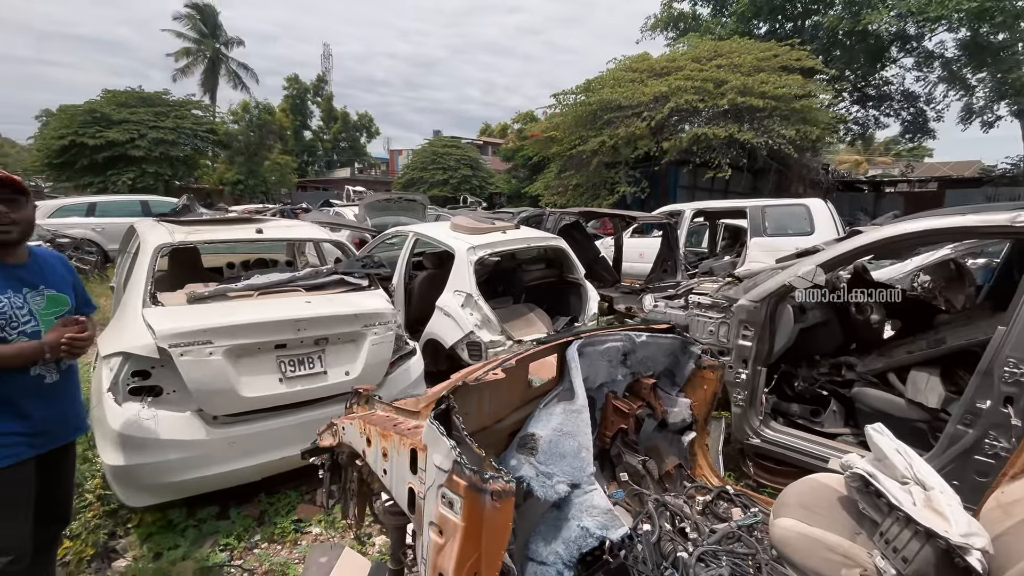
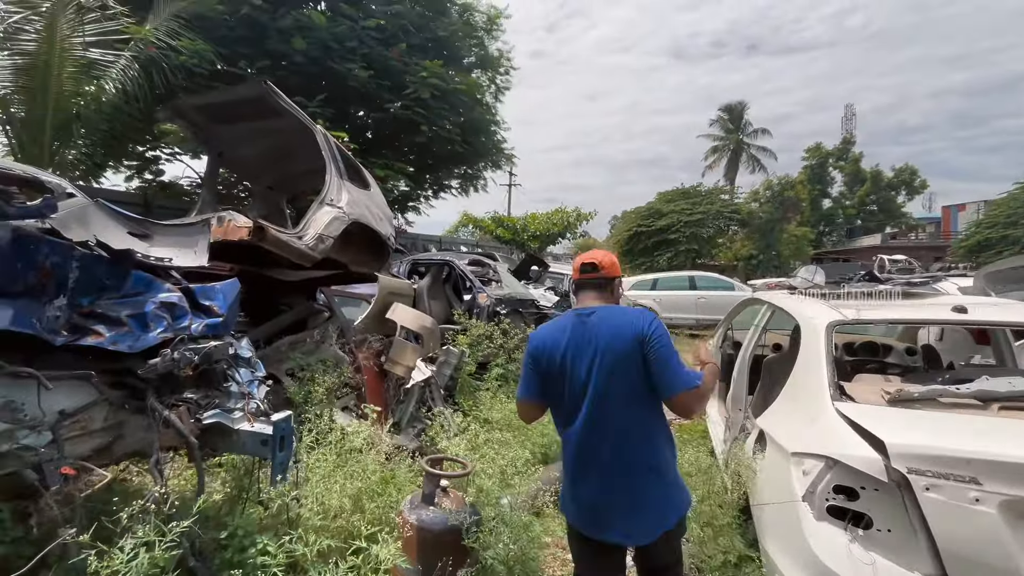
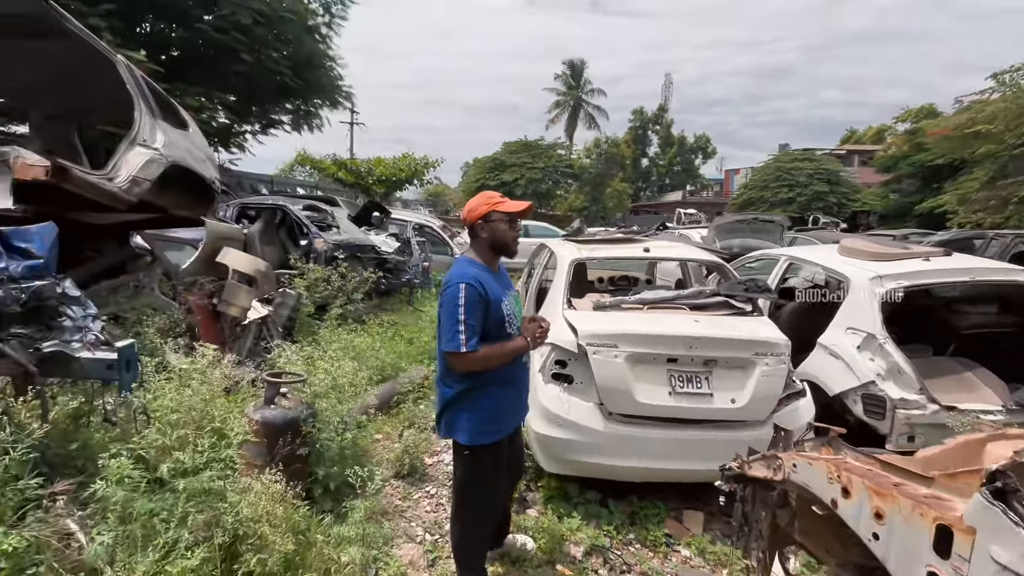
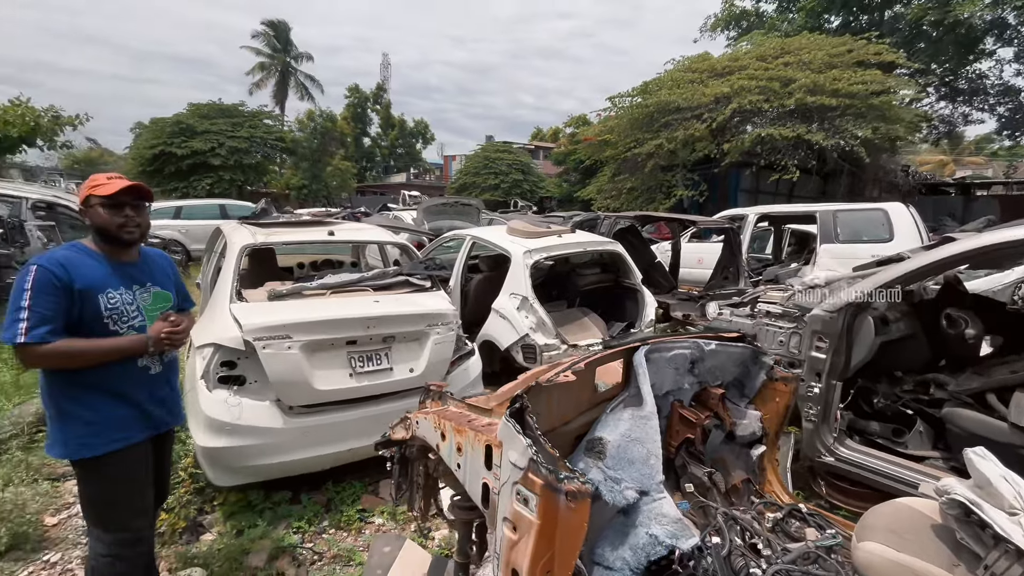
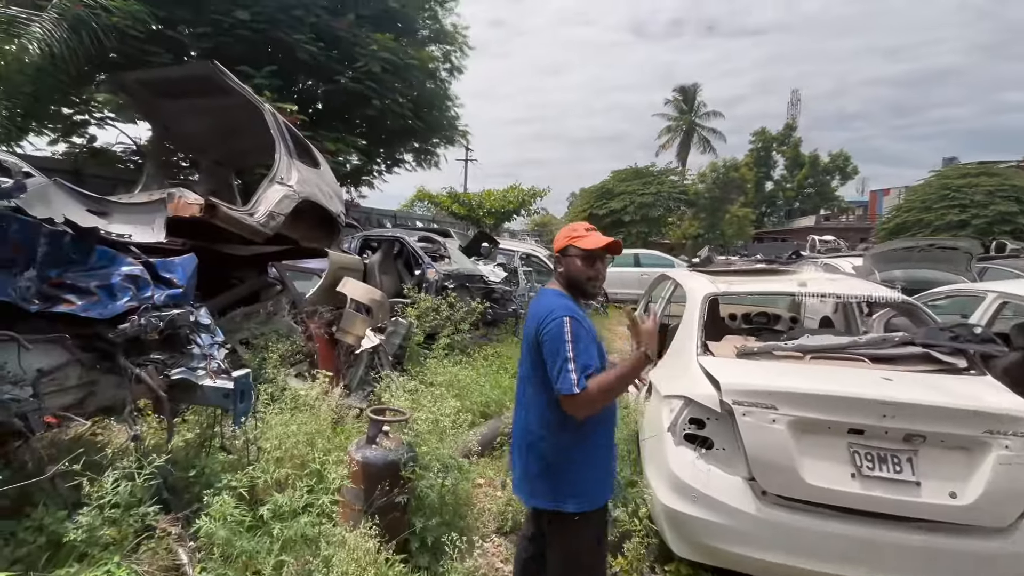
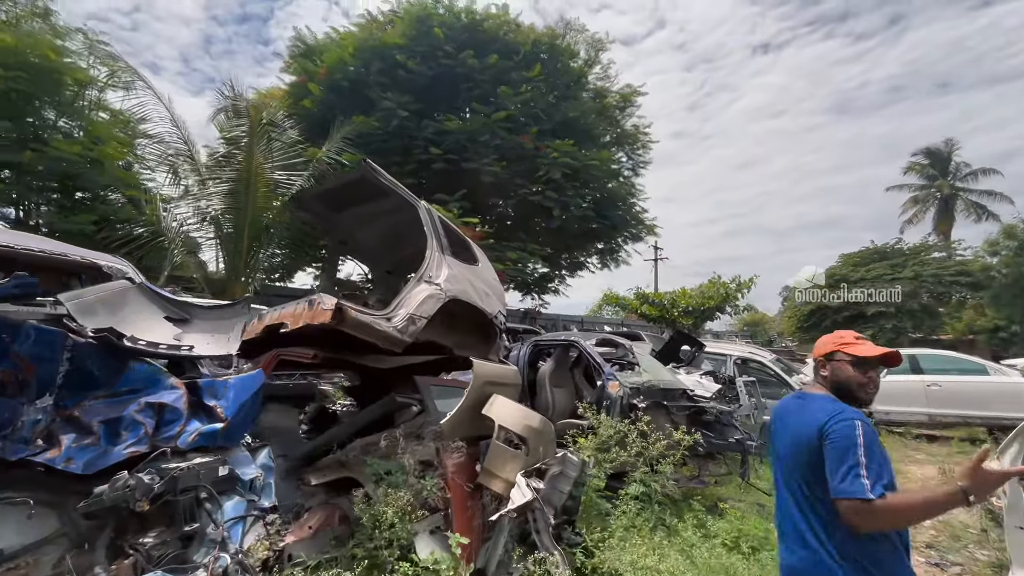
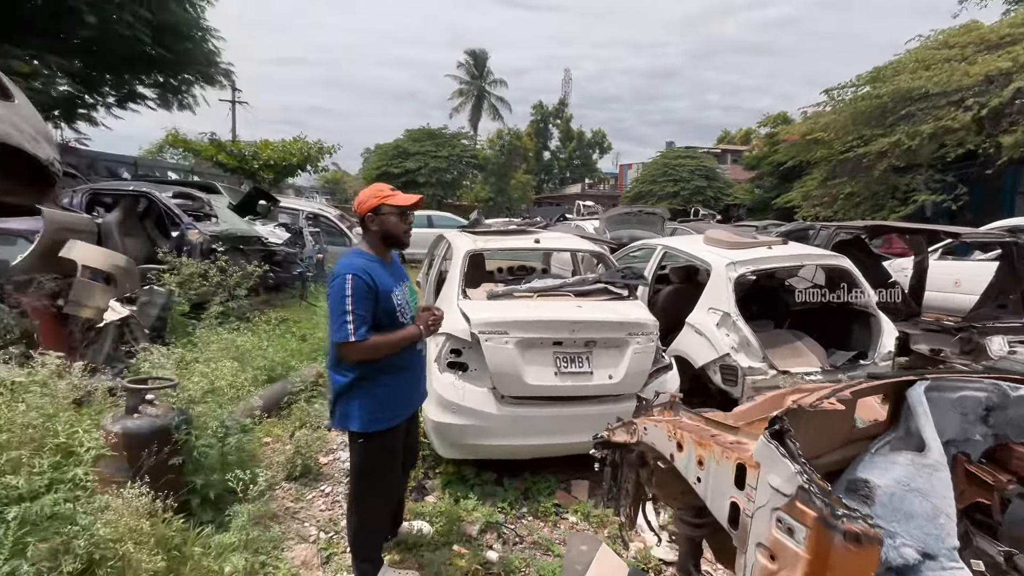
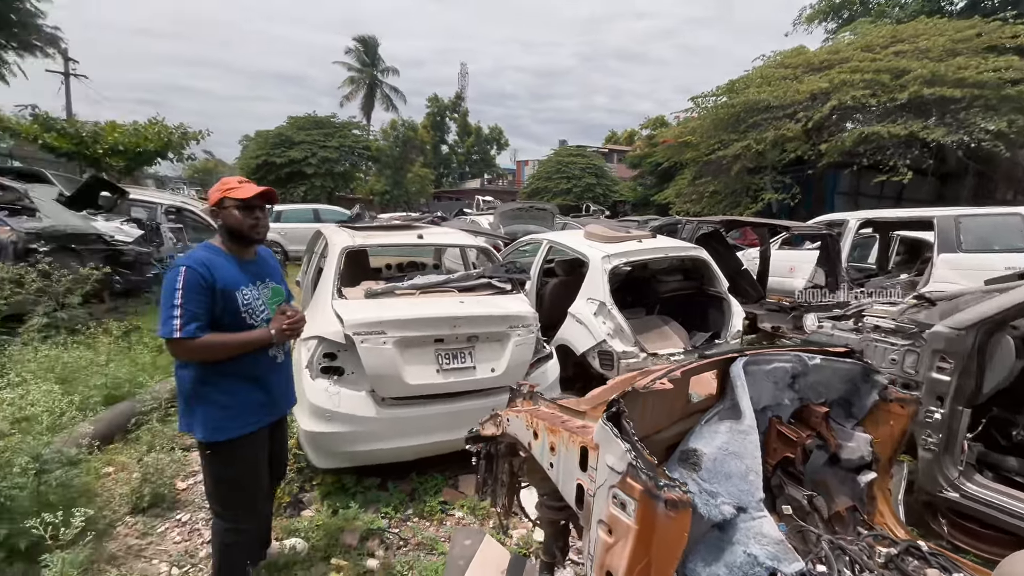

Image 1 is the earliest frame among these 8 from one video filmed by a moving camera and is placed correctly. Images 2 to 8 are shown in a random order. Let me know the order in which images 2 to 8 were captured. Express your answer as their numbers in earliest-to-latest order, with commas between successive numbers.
4, 8, 7, 3, 5, 2, 6
